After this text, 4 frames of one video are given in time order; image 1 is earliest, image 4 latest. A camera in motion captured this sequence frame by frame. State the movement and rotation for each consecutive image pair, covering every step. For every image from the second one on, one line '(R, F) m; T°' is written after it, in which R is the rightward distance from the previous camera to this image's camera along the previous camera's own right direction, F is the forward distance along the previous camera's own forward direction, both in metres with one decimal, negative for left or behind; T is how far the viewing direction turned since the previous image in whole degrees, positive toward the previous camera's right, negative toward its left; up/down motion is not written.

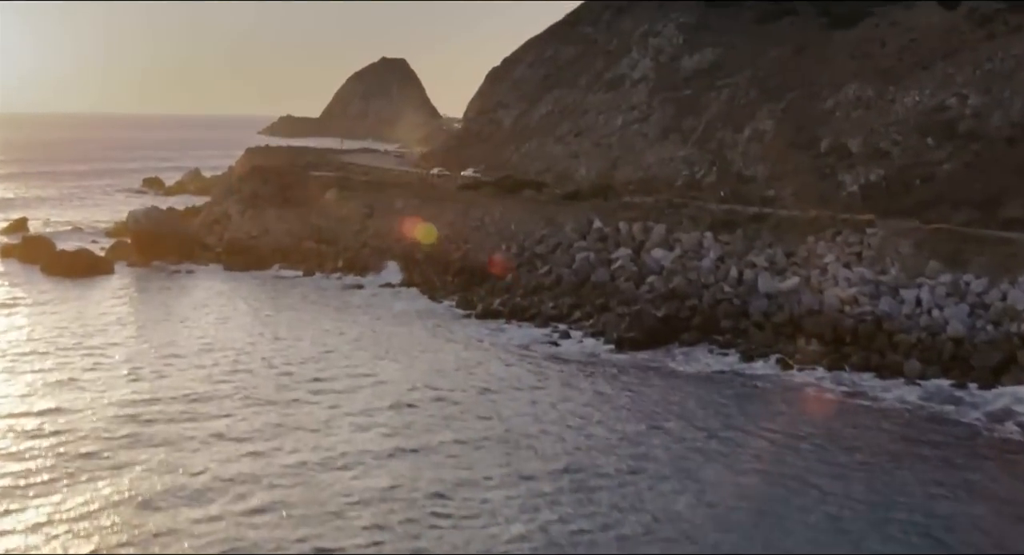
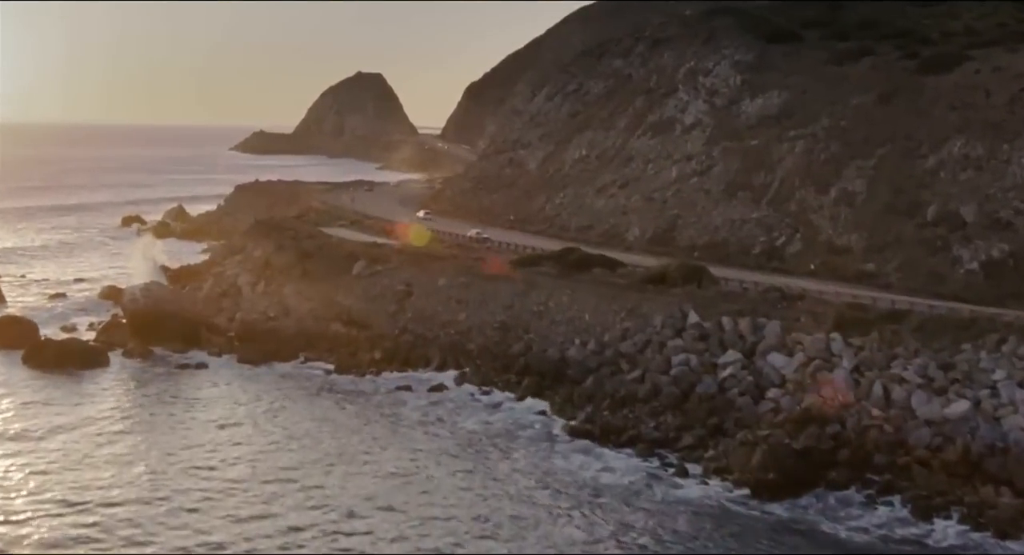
(-3.0, +5.8) m; +2°
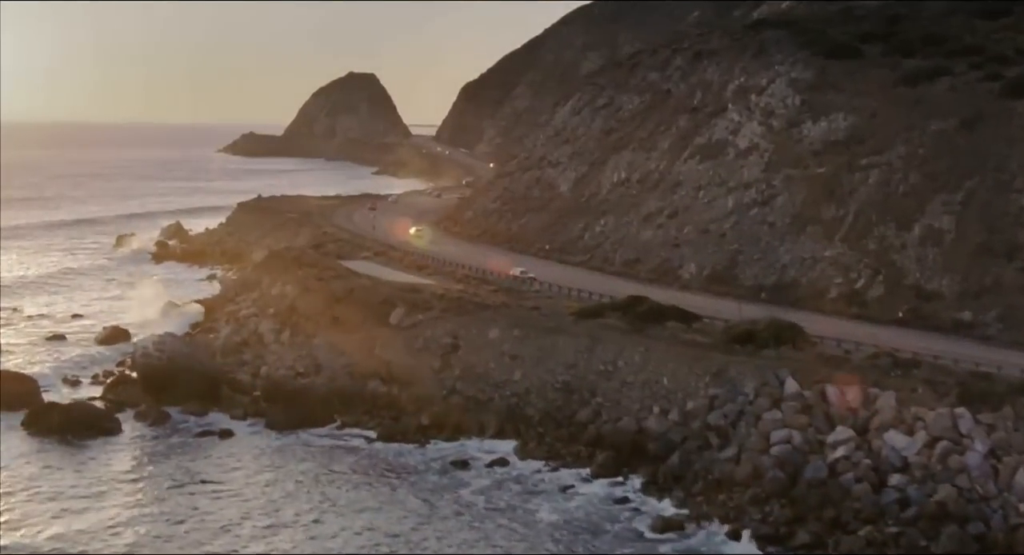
(-2.0, +3.7) m; +1°
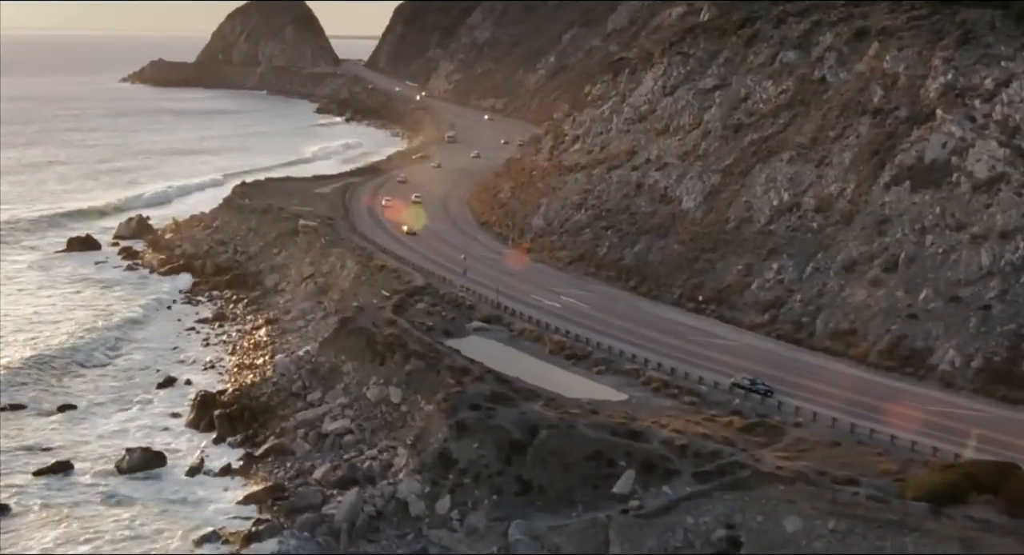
(-7.2, +11.6) m; +6°
